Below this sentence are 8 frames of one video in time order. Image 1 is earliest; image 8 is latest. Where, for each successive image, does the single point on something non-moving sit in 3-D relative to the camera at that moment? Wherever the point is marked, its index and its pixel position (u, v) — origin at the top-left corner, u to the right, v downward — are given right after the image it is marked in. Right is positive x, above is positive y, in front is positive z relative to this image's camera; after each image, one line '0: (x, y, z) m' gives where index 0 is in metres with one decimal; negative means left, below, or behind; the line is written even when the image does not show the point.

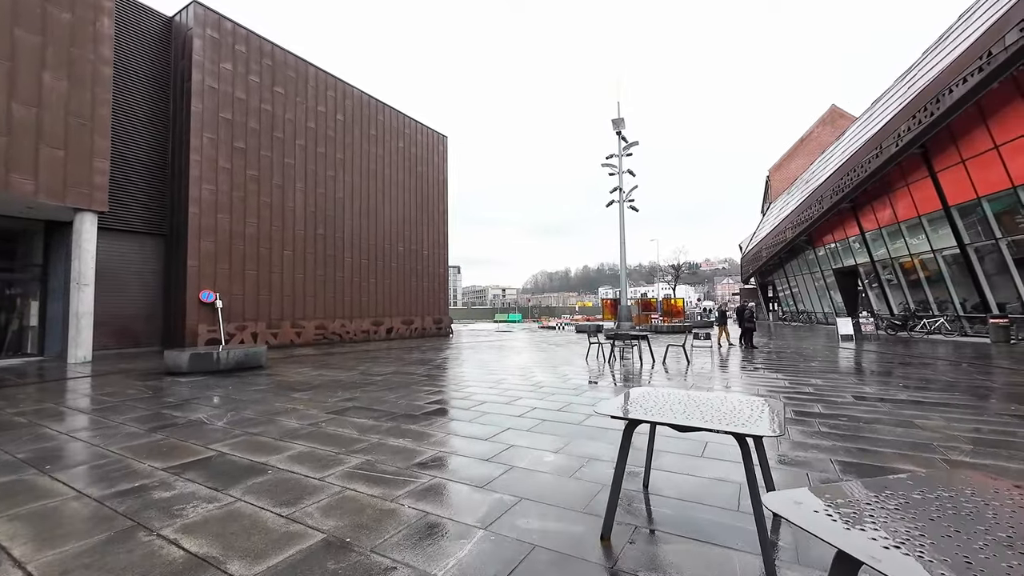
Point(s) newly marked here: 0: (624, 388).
0: (+2.2, -2.0, +8.5) m
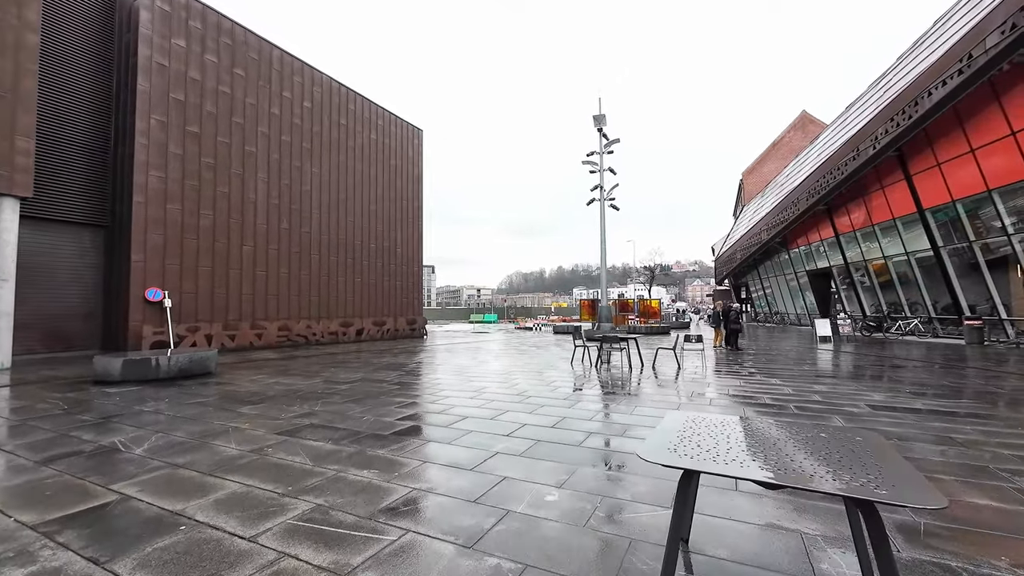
0: (+1.9, -2.0, +7.8) m
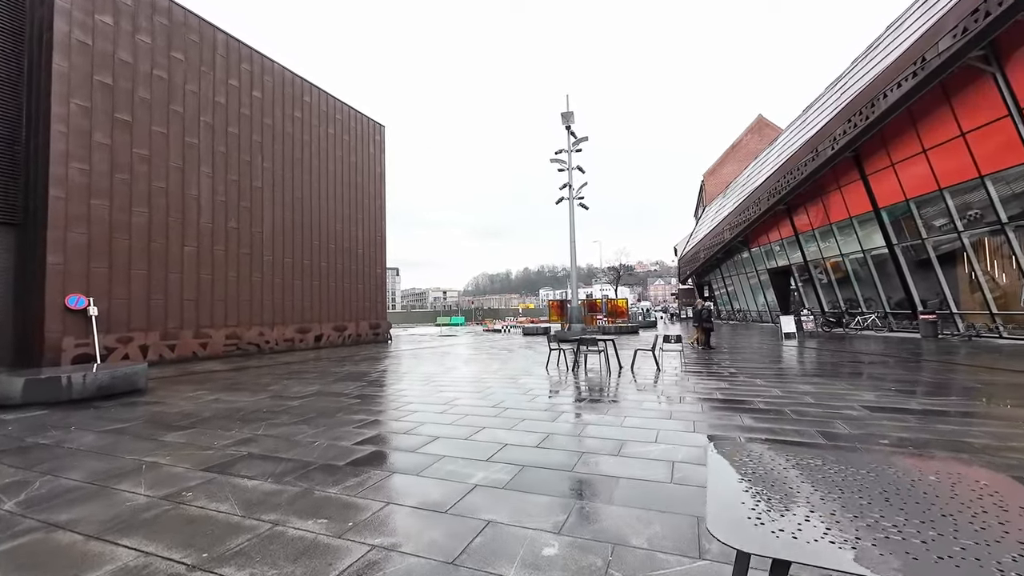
0: (+1.5, -1.9, +7.3) m
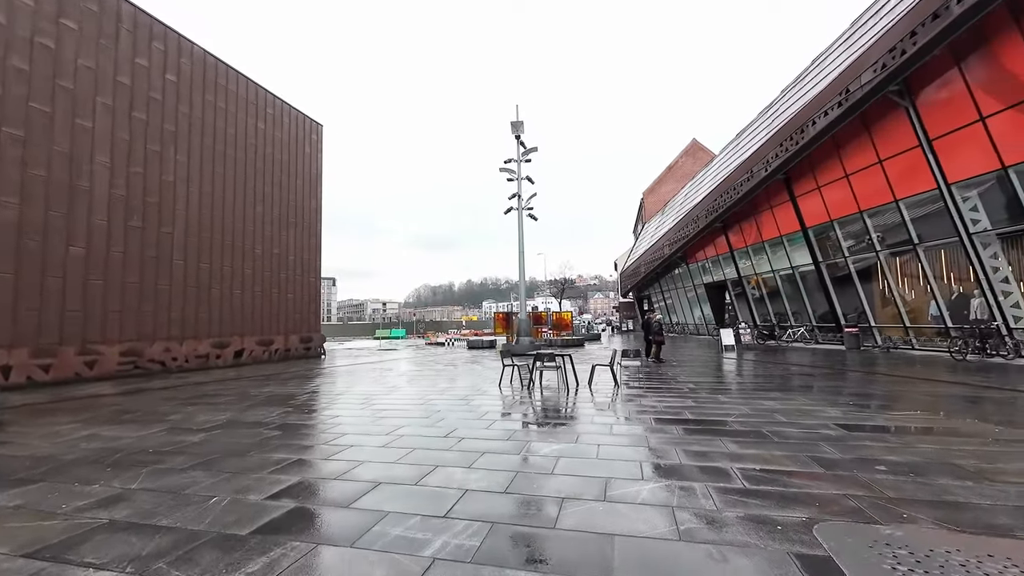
0: (+0.7, -2.1, +6.6) m
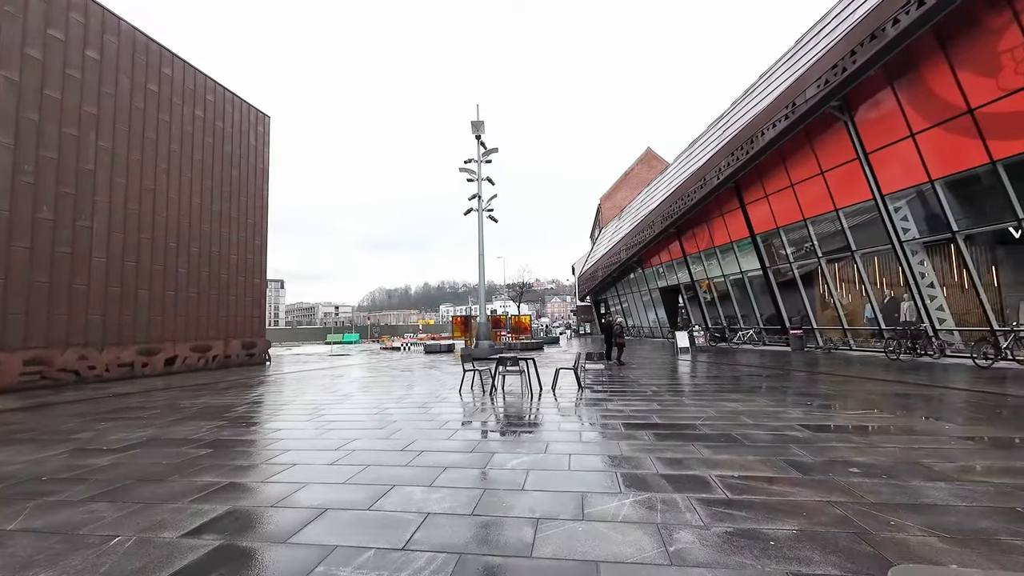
0: (+0.2, -2.1, +6.3) m
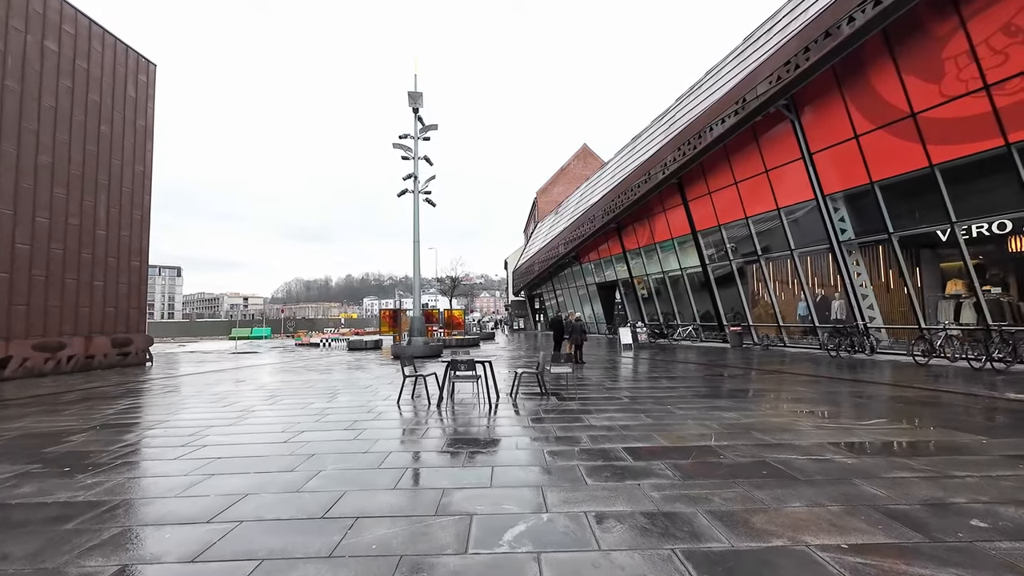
0: (-0.2, -2.0, +4.8) m
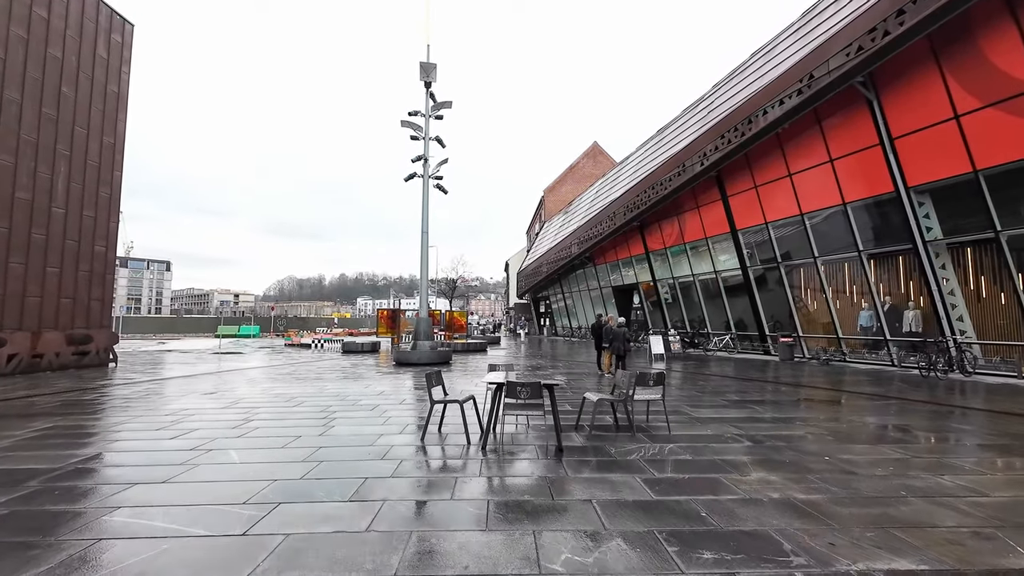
0: (+0.7, -1.8, +2.6) m
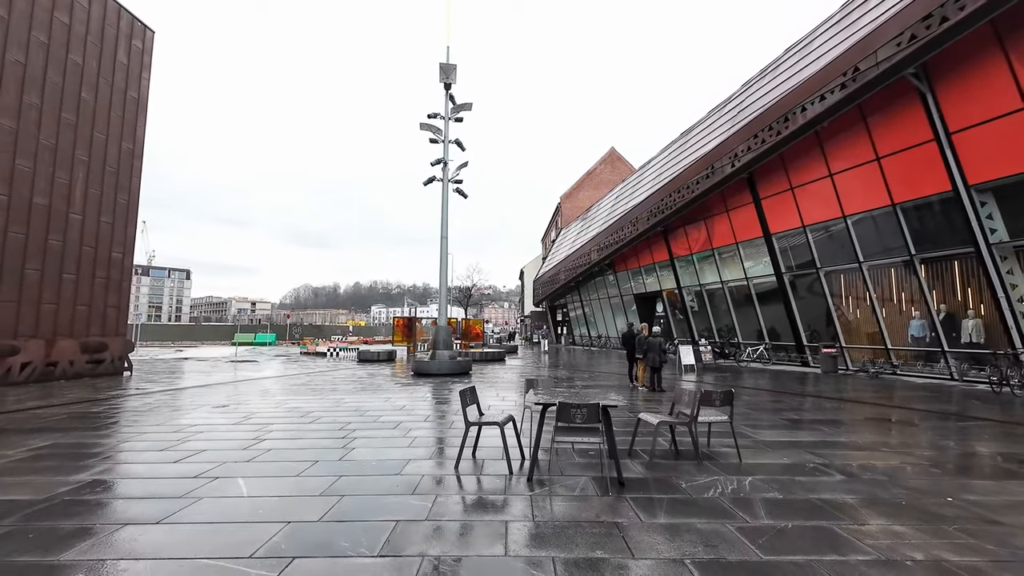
0: (+1.1, -1.8, +1.9) m
